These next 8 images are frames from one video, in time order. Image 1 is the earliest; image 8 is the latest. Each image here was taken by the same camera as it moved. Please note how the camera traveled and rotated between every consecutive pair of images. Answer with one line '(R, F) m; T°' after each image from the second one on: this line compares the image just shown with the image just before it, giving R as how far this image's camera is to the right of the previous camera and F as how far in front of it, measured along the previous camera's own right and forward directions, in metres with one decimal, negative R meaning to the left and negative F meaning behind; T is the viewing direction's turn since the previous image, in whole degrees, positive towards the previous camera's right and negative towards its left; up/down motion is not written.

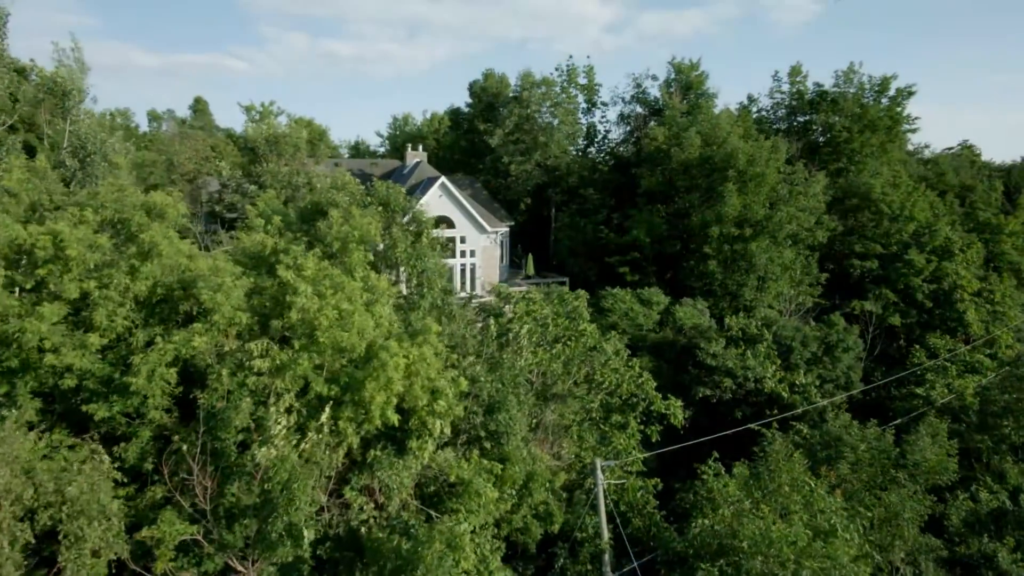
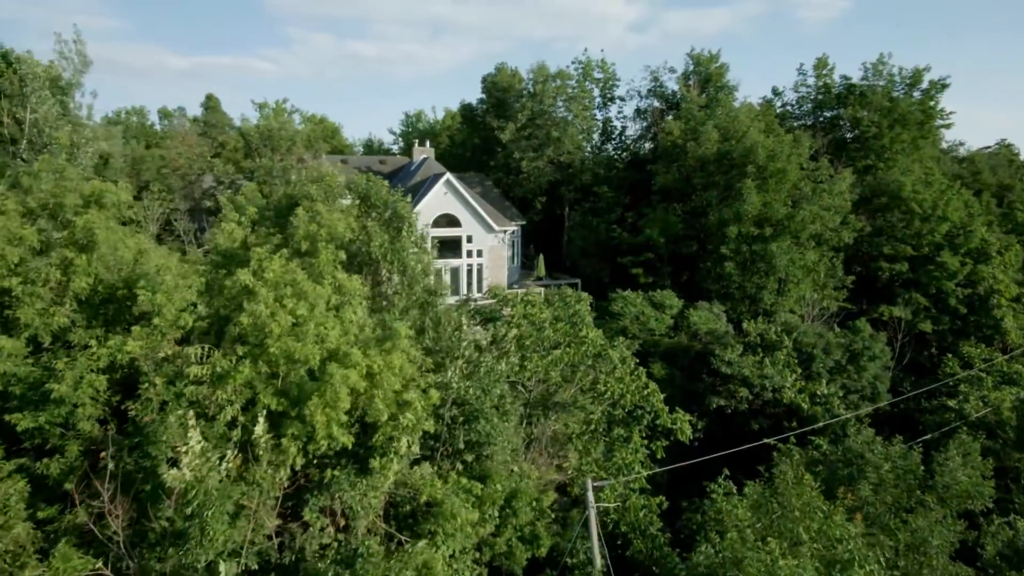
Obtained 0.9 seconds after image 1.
(+0.8, +1.2) m; -2°
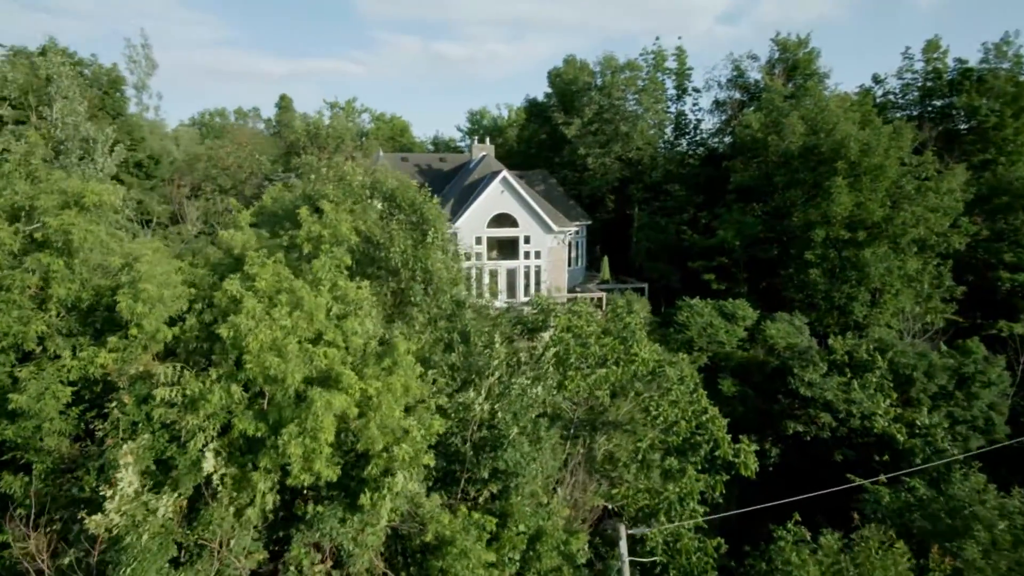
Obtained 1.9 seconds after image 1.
(+0.9, +1.6) m; -7°
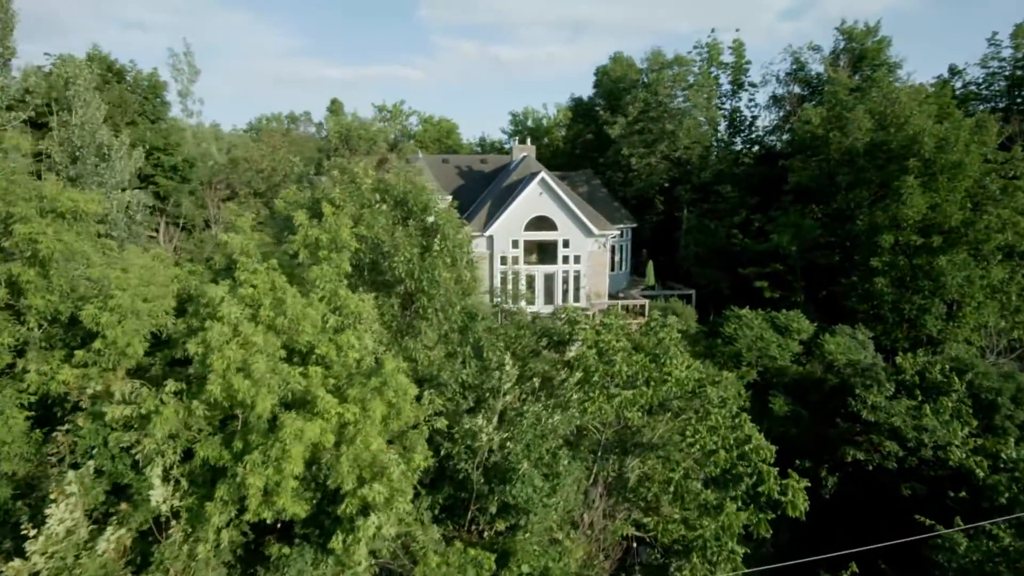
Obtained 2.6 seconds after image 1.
(+0.7, +1.3) m; -5°
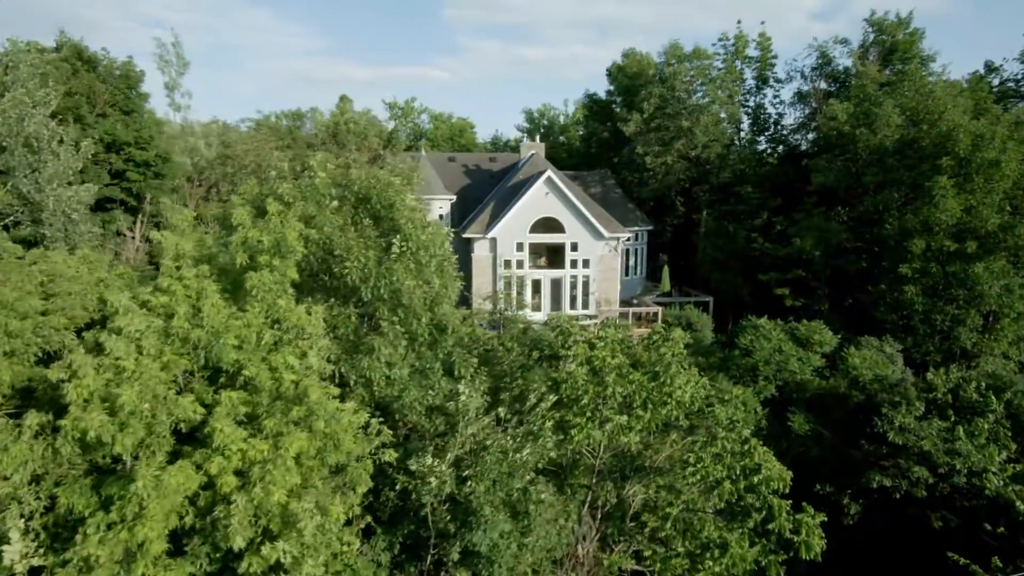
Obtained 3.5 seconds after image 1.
(+0.8, +1.2) m; -2°
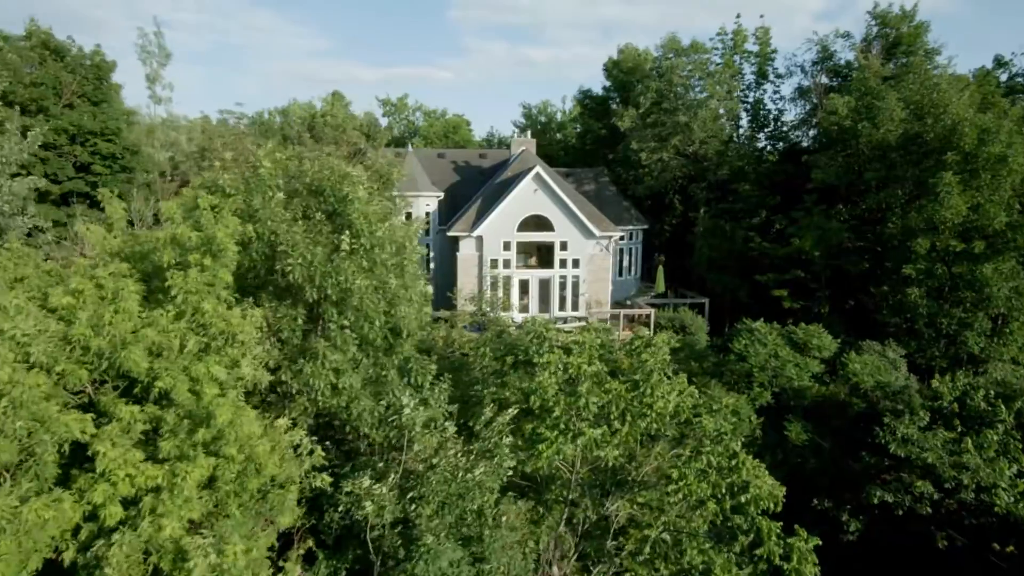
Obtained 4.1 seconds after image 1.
(+0.7, +1.0) m; 0°
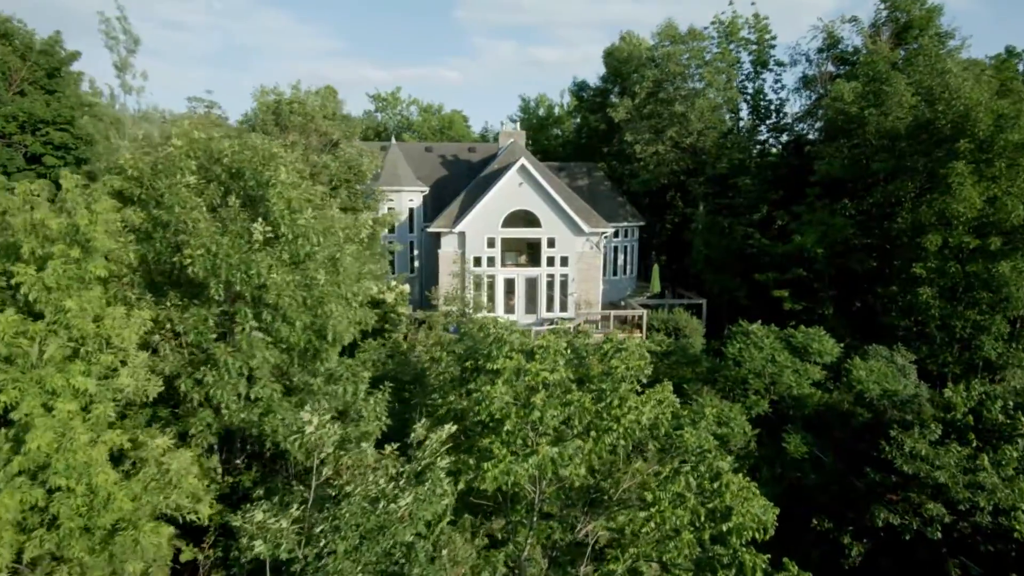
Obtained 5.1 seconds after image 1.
(+1.0, +1.4) m; -1°
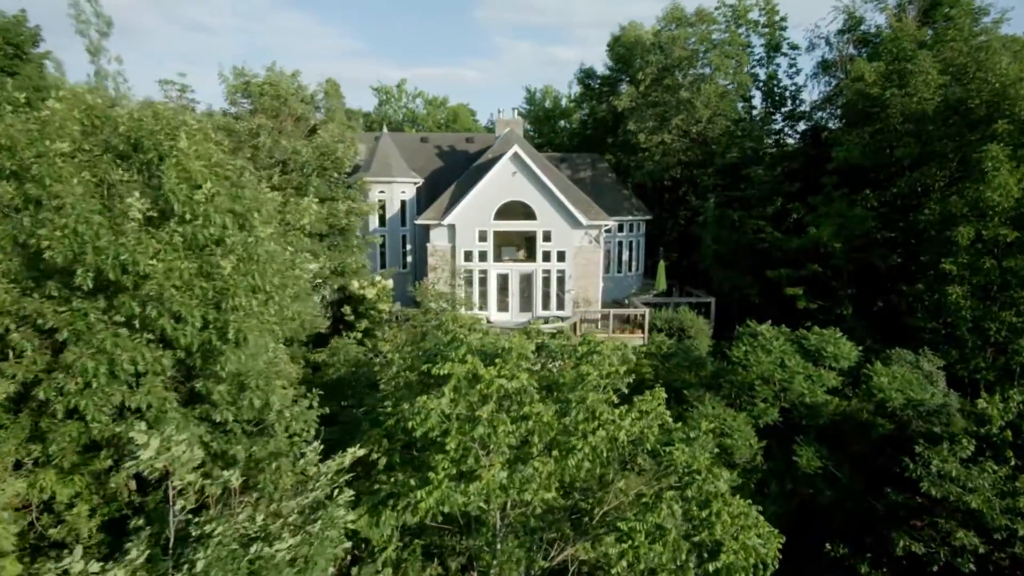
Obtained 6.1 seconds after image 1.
(+1.0, +1.5) m; -2°
